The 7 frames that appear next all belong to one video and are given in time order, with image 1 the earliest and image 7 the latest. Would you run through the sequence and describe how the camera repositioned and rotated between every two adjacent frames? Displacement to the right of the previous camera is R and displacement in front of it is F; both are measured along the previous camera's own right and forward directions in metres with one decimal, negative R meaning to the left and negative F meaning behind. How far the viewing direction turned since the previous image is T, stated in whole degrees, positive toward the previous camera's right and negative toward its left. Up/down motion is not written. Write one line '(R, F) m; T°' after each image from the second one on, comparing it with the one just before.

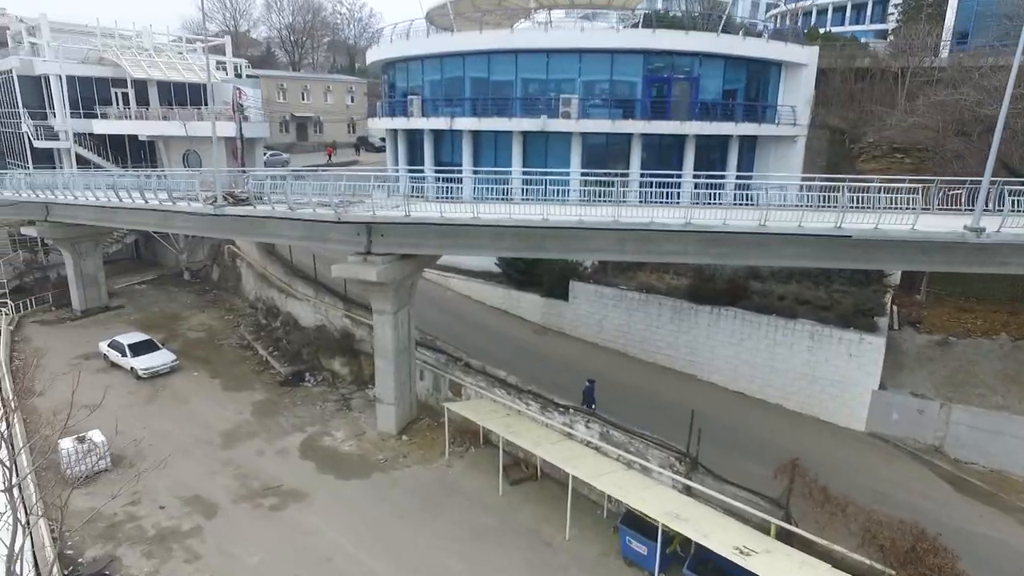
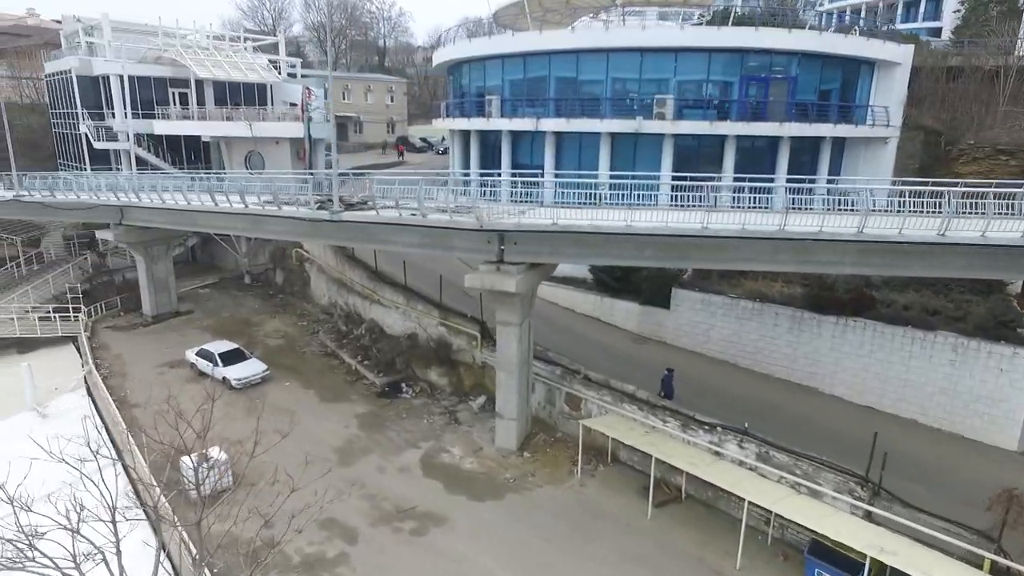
(-2.6, +0.7) m; -1°
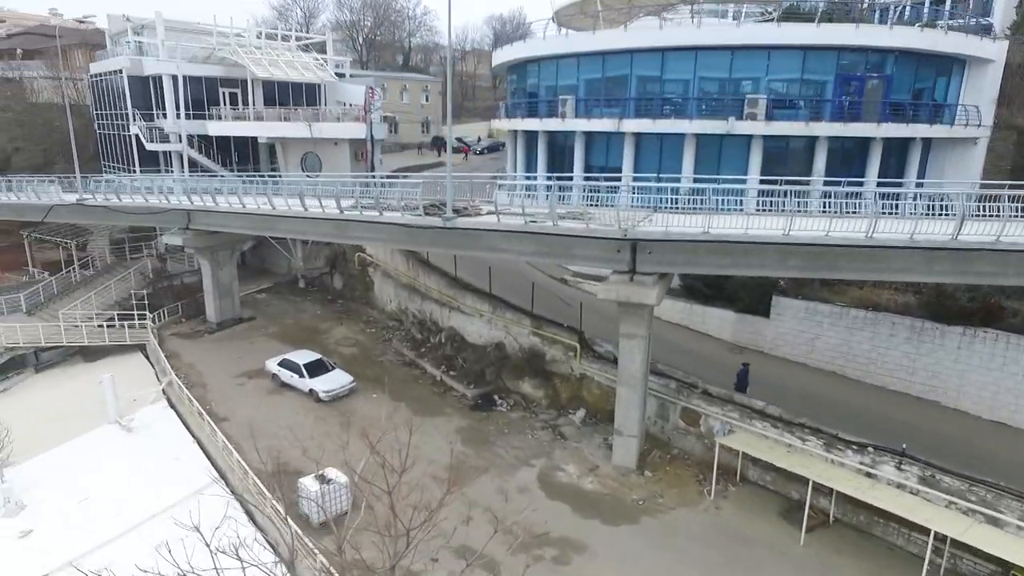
(-2.4, +0.8) m; 0°
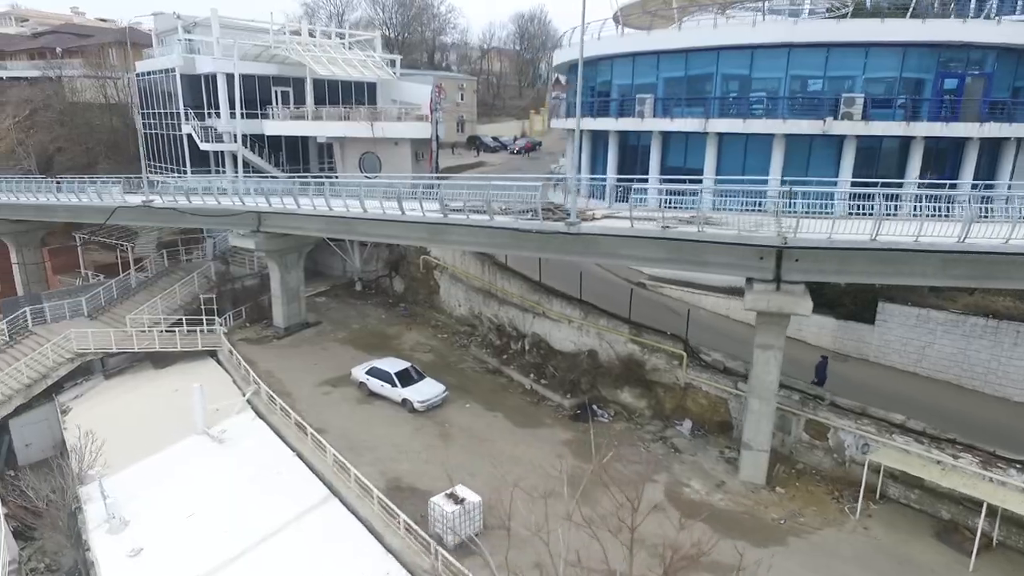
(-2.4, +0.7) m; 0°
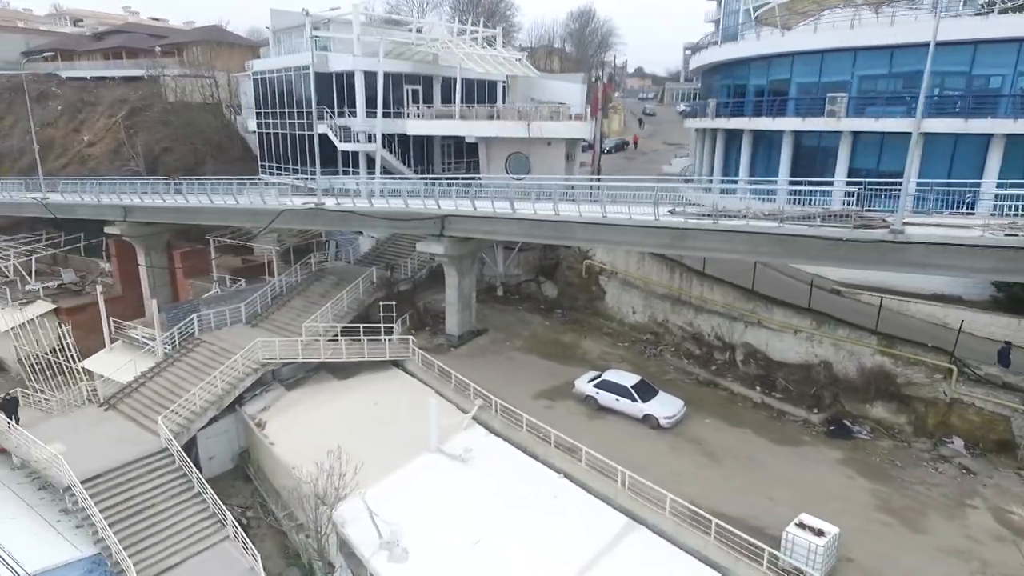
(-5.7, +0.9) m; -1°
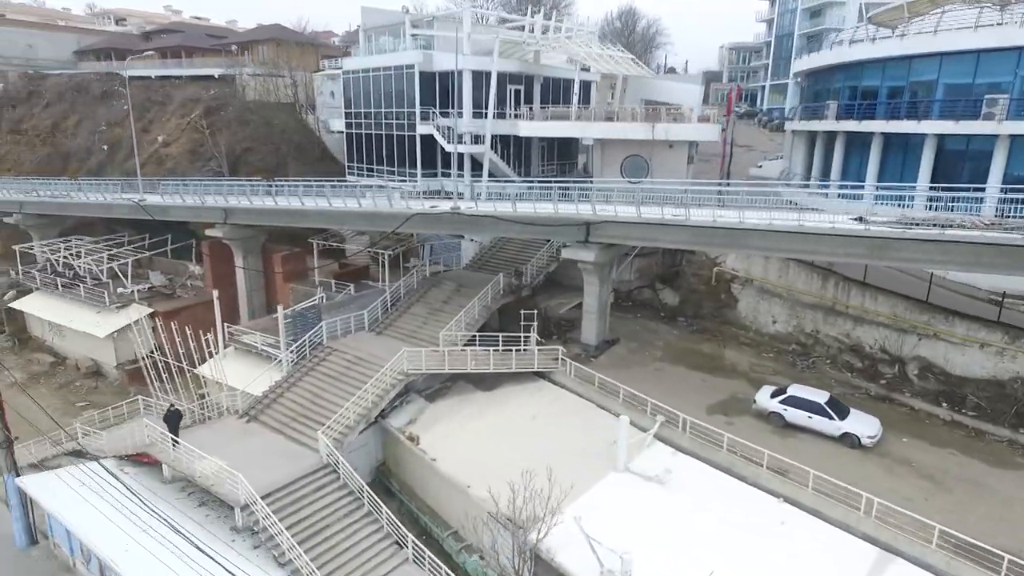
(-4.2, +0.8) m; -1°
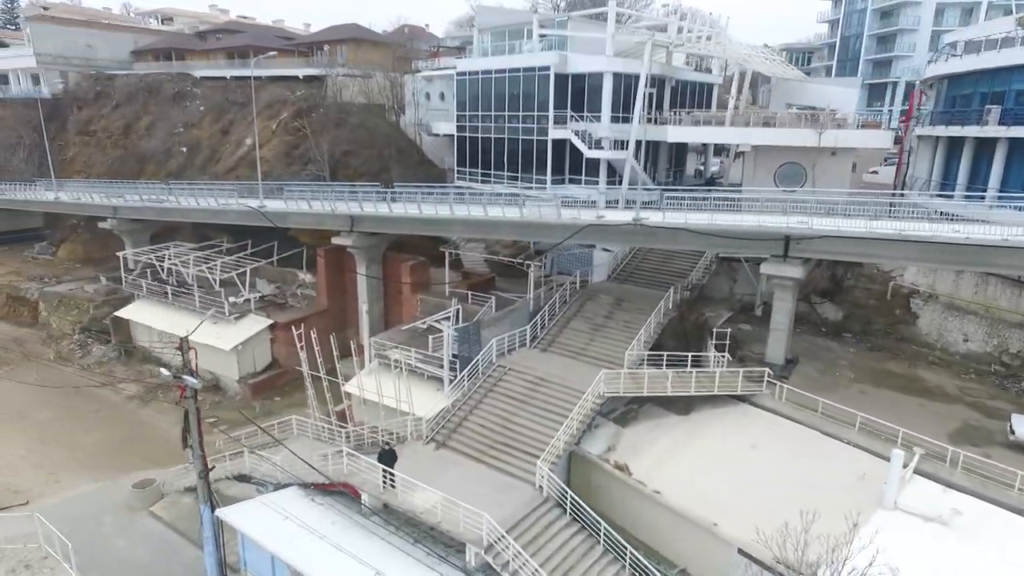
(-5.3, +1.3) m; 0°
